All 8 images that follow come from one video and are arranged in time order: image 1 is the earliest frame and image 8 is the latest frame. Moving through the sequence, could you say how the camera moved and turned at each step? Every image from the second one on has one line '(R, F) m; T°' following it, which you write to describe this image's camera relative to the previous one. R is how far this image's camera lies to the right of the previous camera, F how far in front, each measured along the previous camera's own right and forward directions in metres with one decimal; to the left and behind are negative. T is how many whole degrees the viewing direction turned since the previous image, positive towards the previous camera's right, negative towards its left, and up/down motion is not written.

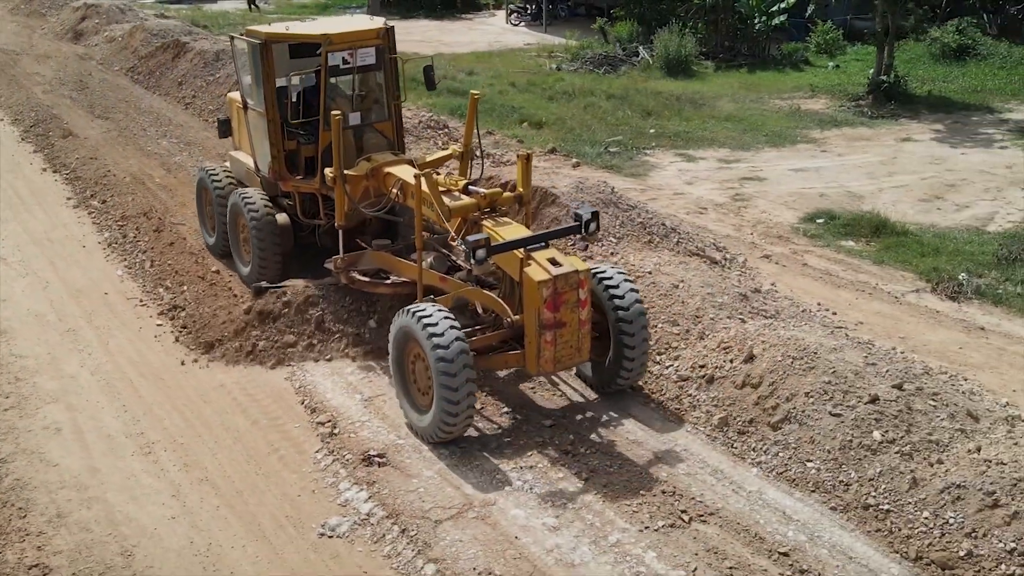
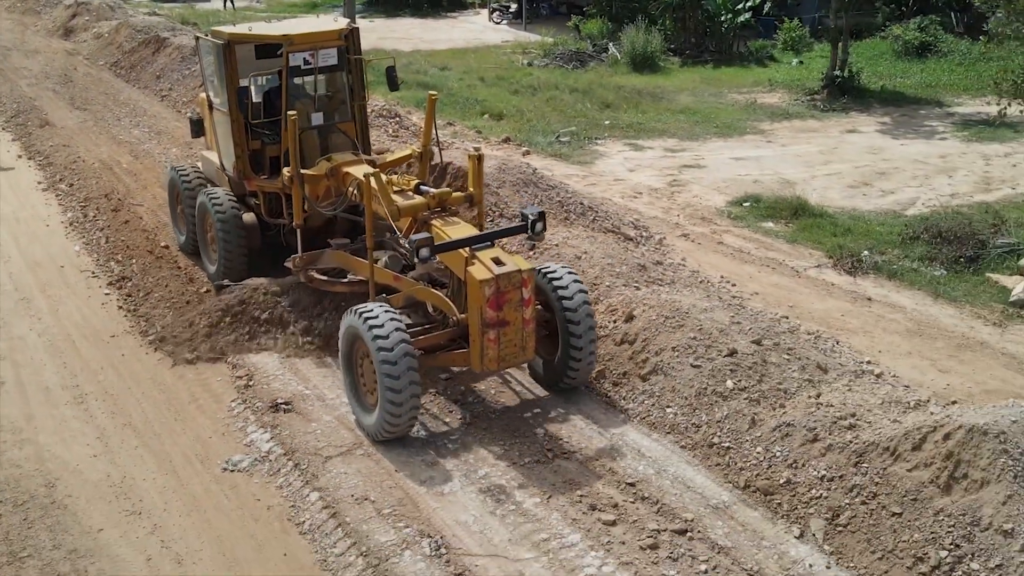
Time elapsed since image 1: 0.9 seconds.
(+0.8, -0.7) m; -1°
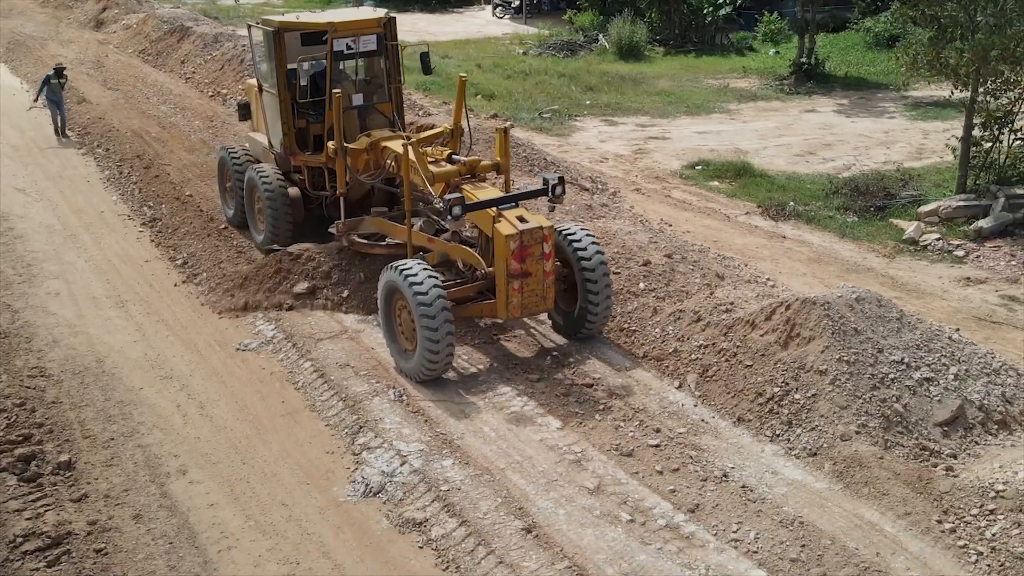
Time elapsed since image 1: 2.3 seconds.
(+0.5, -1.7) m; -1°
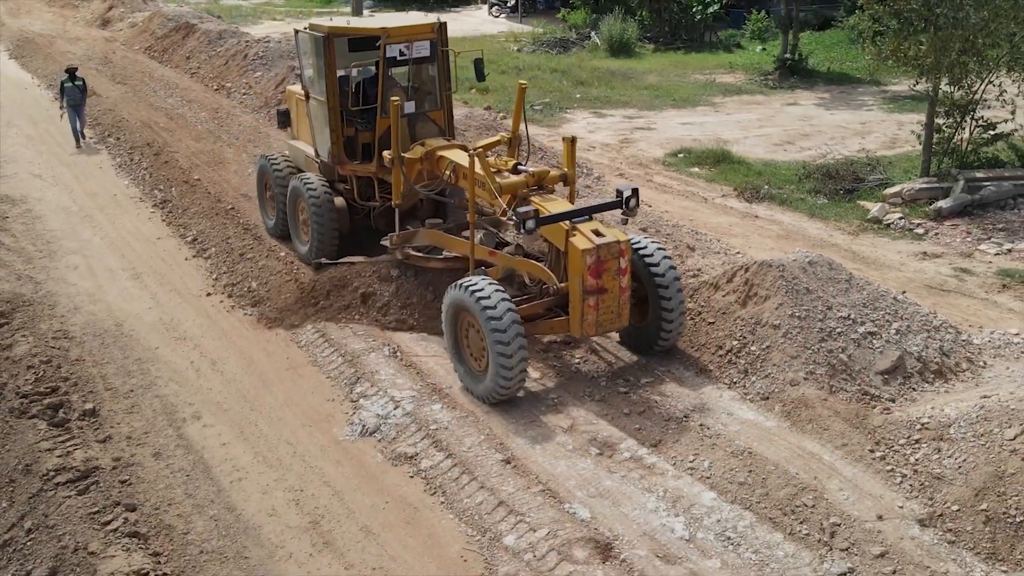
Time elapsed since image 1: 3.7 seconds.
(+0.1, -0.7) m; 0°
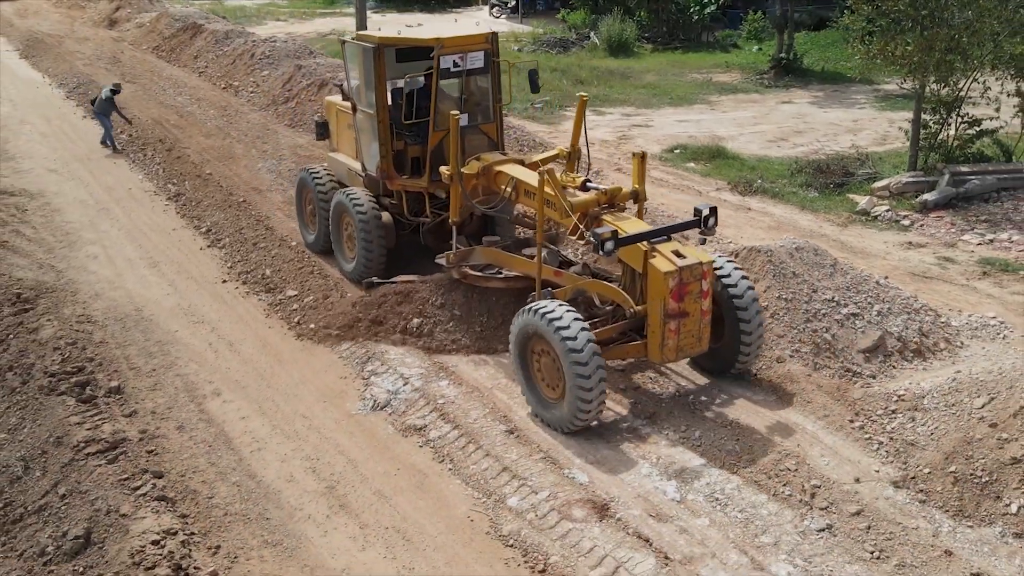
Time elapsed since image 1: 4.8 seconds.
(0.0, -0.4) m; 0°
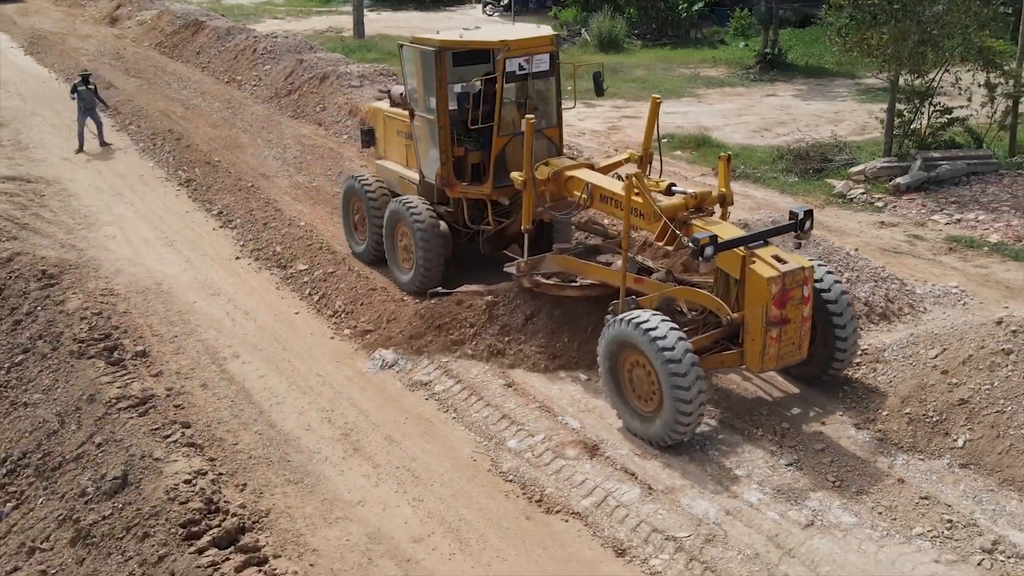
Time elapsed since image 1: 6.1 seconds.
(0.0, -0.7) m; 0°
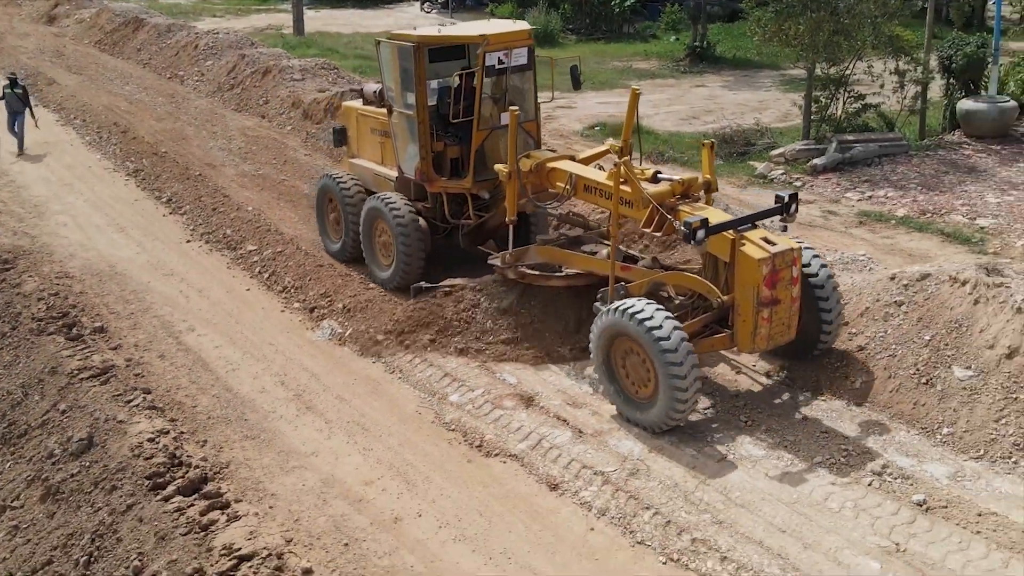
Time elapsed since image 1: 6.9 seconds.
(0.0, -0.6) m; +3°
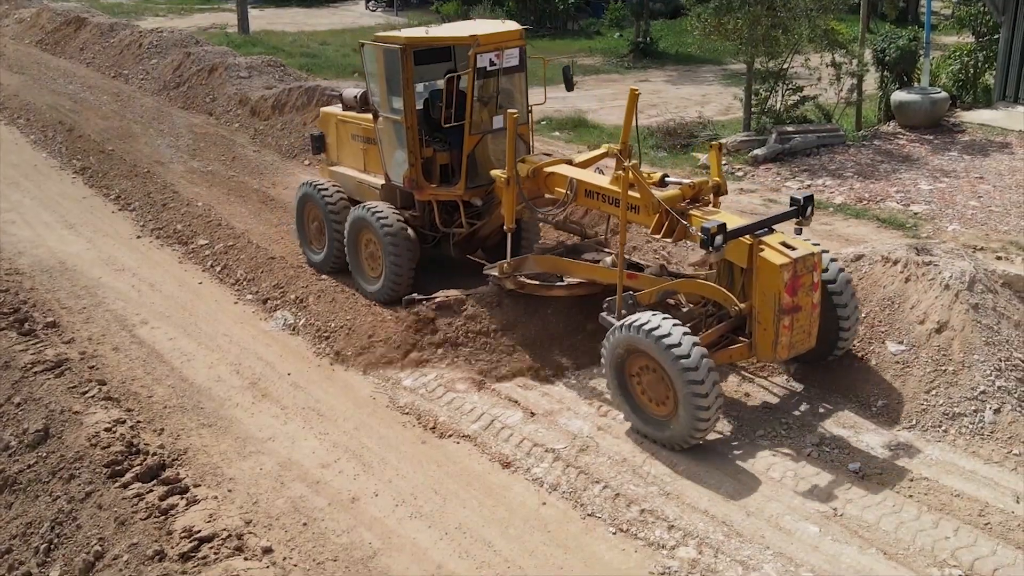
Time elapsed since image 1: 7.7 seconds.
(0.0, -0.2) m; +3°
